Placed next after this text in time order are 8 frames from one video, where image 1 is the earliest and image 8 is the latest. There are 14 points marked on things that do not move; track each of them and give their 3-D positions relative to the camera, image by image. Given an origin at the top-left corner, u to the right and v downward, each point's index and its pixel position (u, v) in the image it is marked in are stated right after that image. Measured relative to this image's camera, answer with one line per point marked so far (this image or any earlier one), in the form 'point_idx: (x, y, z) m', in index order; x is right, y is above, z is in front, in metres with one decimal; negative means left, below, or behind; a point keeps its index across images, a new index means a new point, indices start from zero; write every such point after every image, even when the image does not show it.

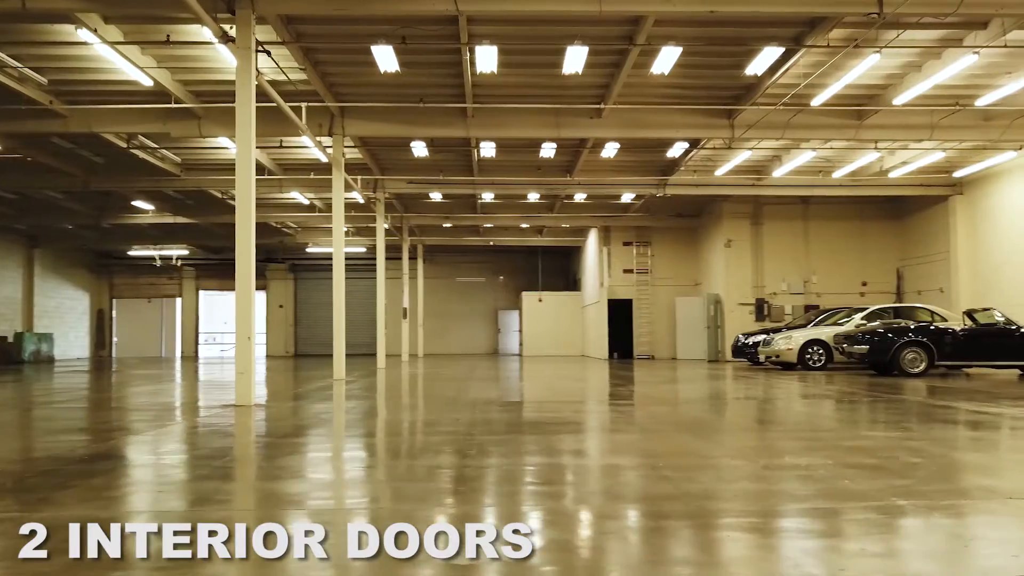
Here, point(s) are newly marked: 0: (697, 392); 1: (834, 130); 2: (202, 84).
0: (+3.6, -2.0, +16.9) m
1: (+5.2, +2.5, +13.7) m
2: (-4.4, +2.9, +12.1) m
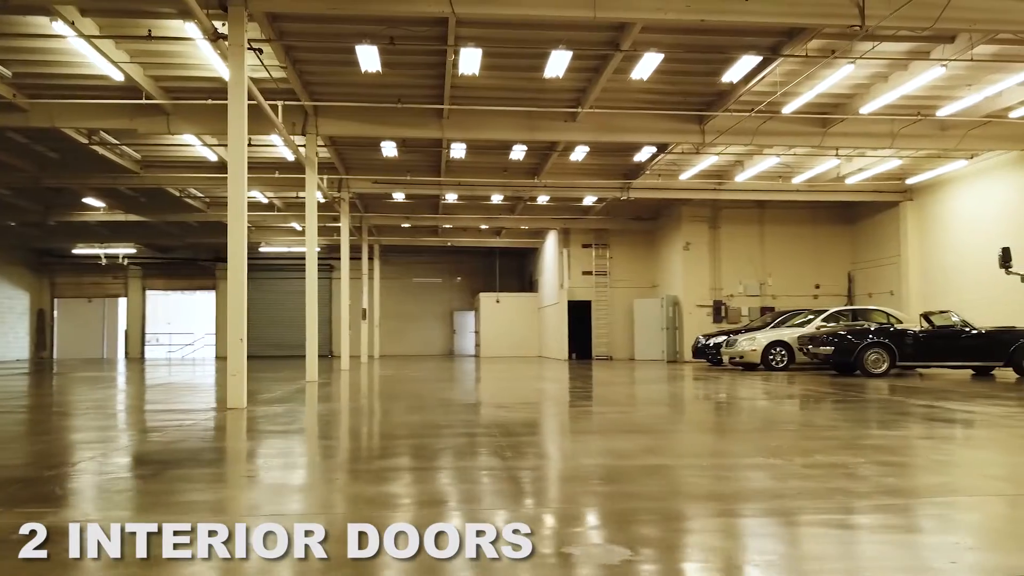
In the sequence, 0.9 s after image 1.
0: (+2.9, -2.1, +17.2) m
1: (+4.8, +2.5, +14.1) m
2: (-4.7, +2.9, +11.9) m
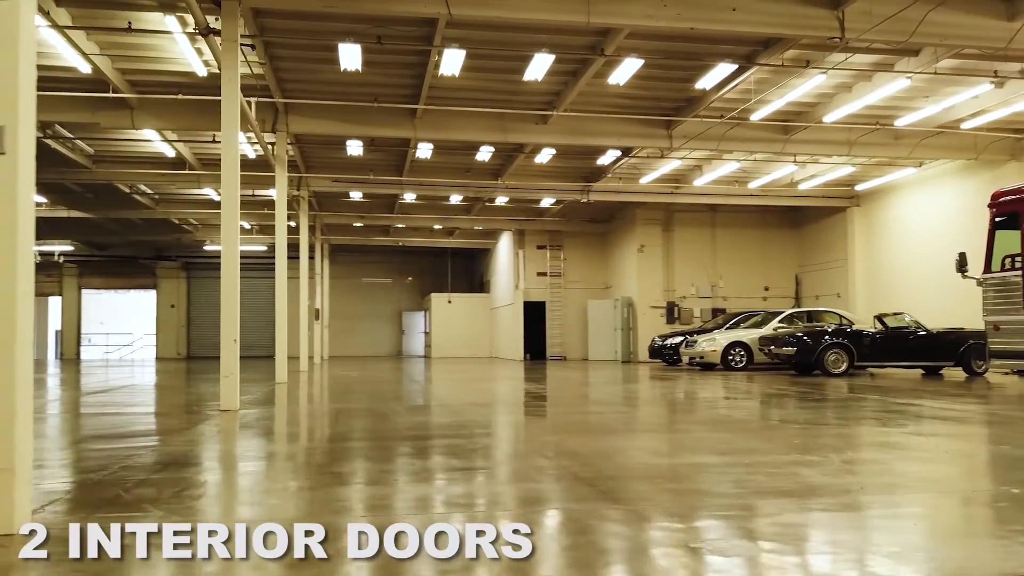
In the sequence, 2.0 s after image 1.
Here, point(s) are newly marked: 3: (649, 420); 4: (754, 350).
0: (+2.2, -2.1, +17.4) m
1: (+4.3, +2.4, +14.5) m
2: (-5.0, +2.9, +11.6) m
3: (+1.8, -1.8, +11.4) m
4: (+4.8, -1.2, +16.9) m
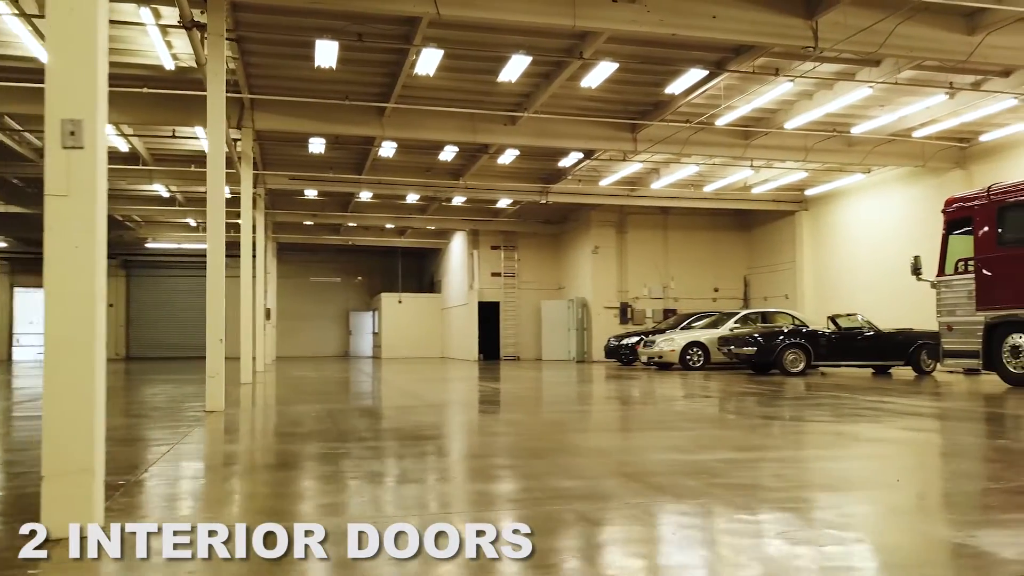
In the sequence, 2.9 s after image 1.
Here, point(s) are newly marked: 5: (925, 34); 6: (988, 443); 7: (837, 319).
0: (+1.4, -2.1, +17.6) m
1: (+3.7, +2.4, +14.8) m
2: (-5.3, +2.9, +11.3) m
3: (+1.4, -1.8, +11.6) m
4: (+4.0, -1.2, +17.2) m
5: (+4.6, +2.8, +9.6) m
6: (+5.0, -1.6, +9.0) m
7: (+5.8, -0.6, +15.2) m
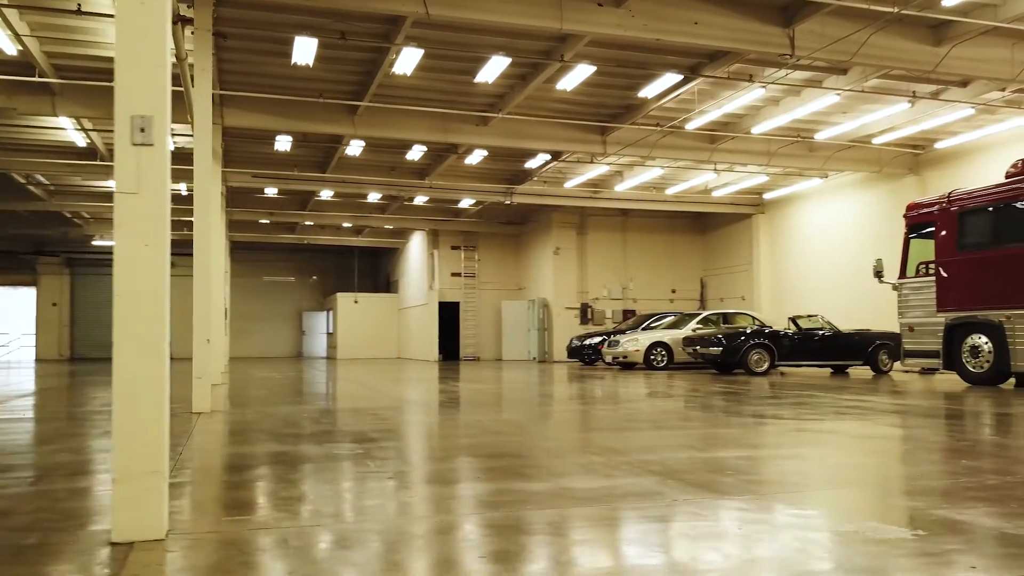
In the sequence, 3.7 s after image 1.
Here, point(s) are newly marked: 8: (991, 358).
0: (+0.6, -2.1, +17.7) m
1: (+3.2, +2.4, +15.0) m
2: (-5.6, +2.9, +10.9) m
3: (+1.1, -1.8, +11.7) m
4: (+3.3, -1.2, +17.5) m
5: (+4.4, +2.8, +9.9) m
6: (+4.8, -1.6, +9.4) m
7: (+5.2, -0.6, +15.6) m
8: (+6.2, -0.9, +11.1) m
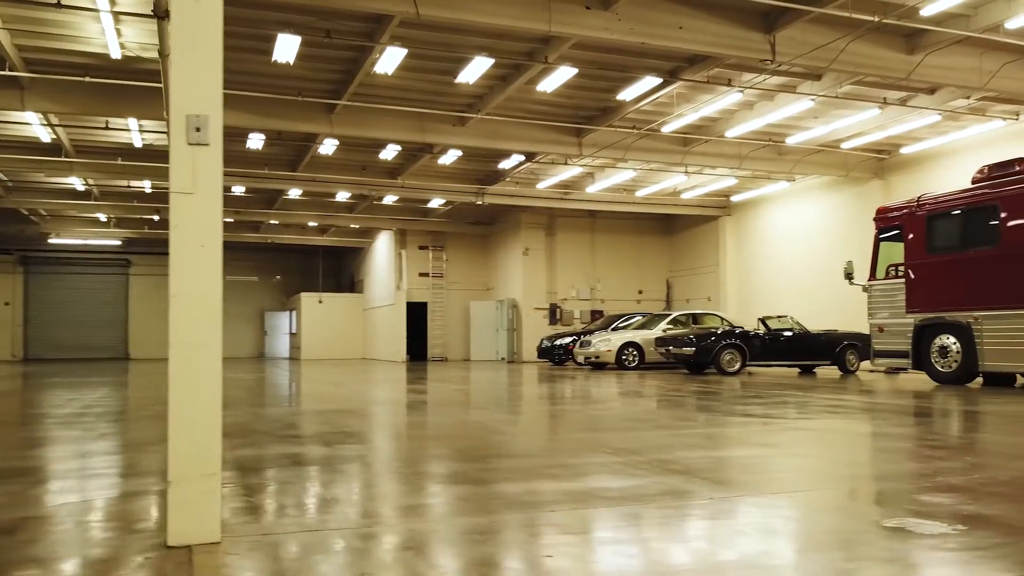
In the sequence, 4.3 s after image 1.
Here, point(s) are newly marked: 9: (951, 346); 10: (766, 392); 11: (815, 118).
0: (+0.1, -2.1, +17.8) m
1: (+2.7, +2.4, +15.2) m
2: (-5.8, +2.9, +10.7) m
3: (+0.8, -1.8, +11.8) m
4: (+2.7, -1.3, +17.7) m
5: (+4.3, +2.8, +10.2) m
6: (+4.6, -1.6, +9.6) m
7: (+4.7, -0.6, +15.9) m
8: (+5.9, -0.9, +11.4) m
9: (+5.9, -0.8, +11.4) m
10: (+4.2, -1.7, +14.3) m
11: (+4.8, +2.7, +13.5) m
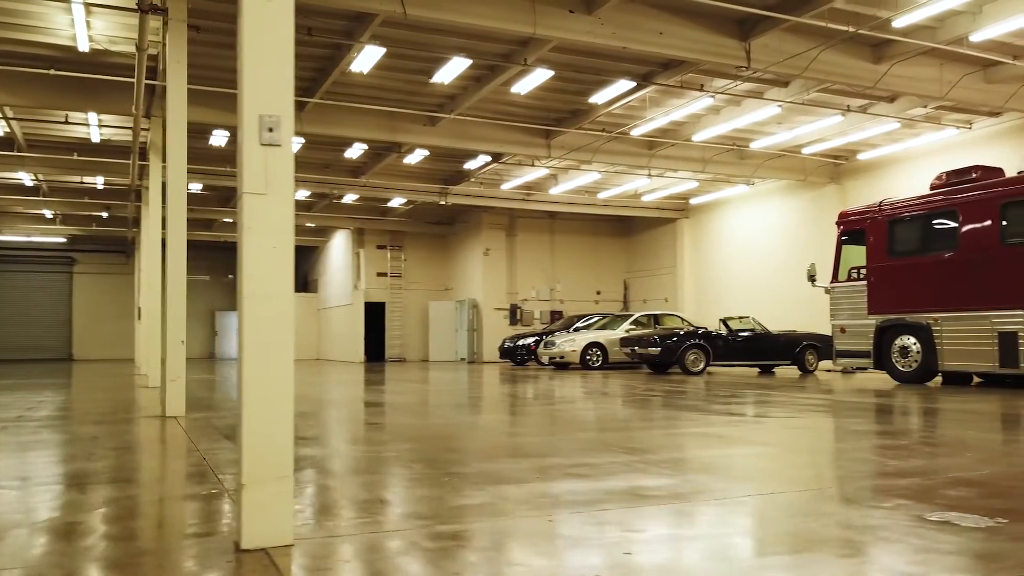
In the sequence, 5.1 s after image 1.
0: (-0.7, -2.1, +17.8) m
1: (+2.1, +2.4, +15.4) m
2: (-6.1, +3.0, +10.4) m
3: (+0.4, -1.8, +11.9) m
4: (+2.0, -1.3, +17.9) m
5: (+4.0, +2.8, +10.5) m
6: (+4.4, -1.7, +10.0) m
7: (+4.1, -0.6, +16.2) m
8: (+5.6, -1.0, +11.8) m
9: (+5.5, -0.8, +11.8) m
10: (+3.7, -1.8, +14.6) m
11: (+4.3, +2.7, +13.9) m
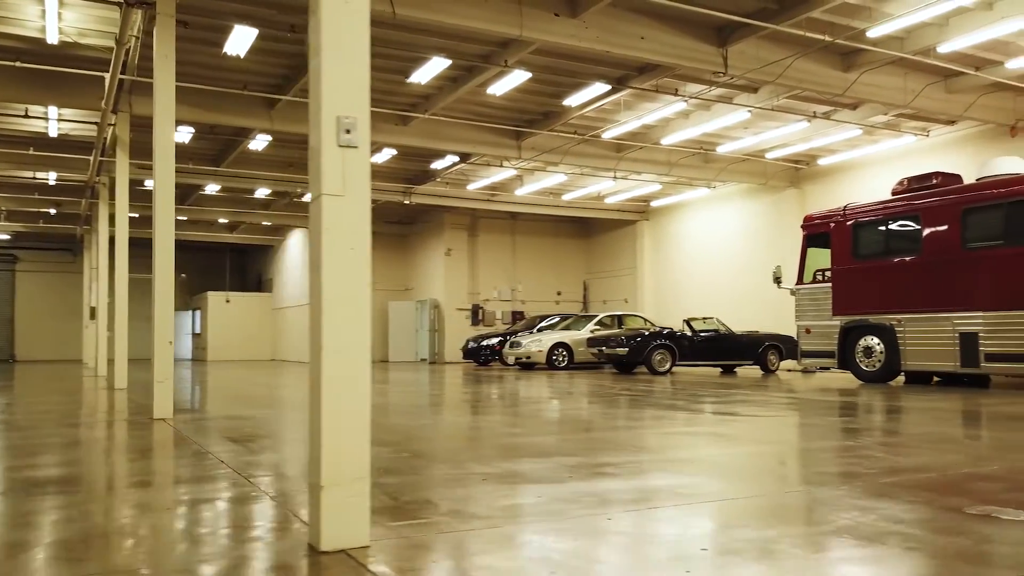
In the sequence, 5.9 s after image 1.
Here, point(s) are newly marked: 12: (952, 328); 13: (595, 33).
0: (-1.4, -2.1, +17.8) m
1: (+1.6, +2.3, +15.6) m
2: (-6.3, +3.0, +10.0) m
3: (+0.1, -1.8, +11.9) m
4: (+1.3, -1.3, +18.0) m
5: (+3.7, +2.7, +10.7) m
6: (+4.1, -1.7, +10.3) m
7: (+3.5, -0.7, +16.5) m
8: (+5.2, -1.0, +12.2) m
9: (+5.2, -0.8, +12.2) m
10: (+3.2, -1.8, +14.9) m
11: (+3.8, +2.6, +14.2) m
12: (+5.6, -0.5, +11.0) m
13: (+0.9, +2.8, +9.4) m
